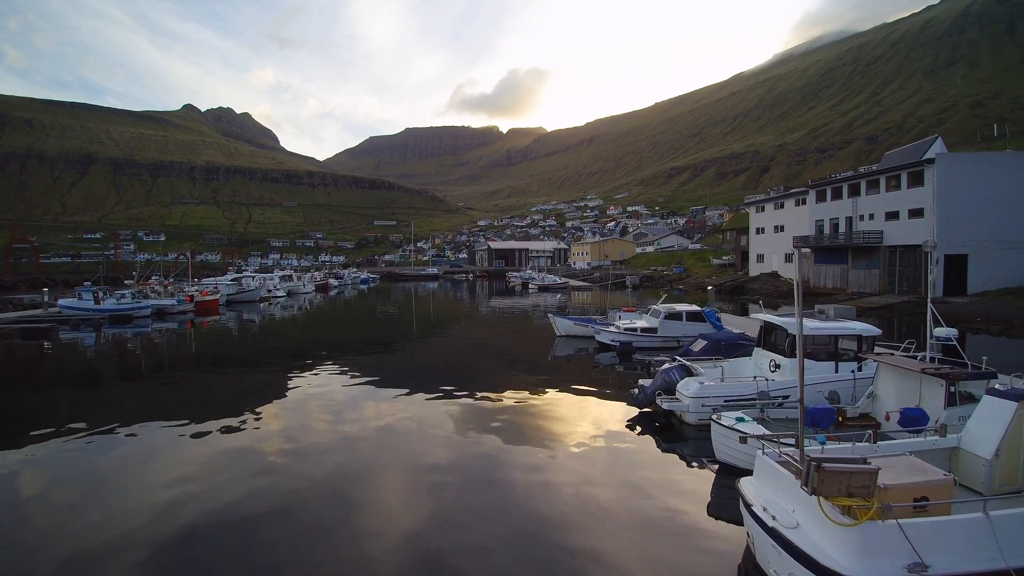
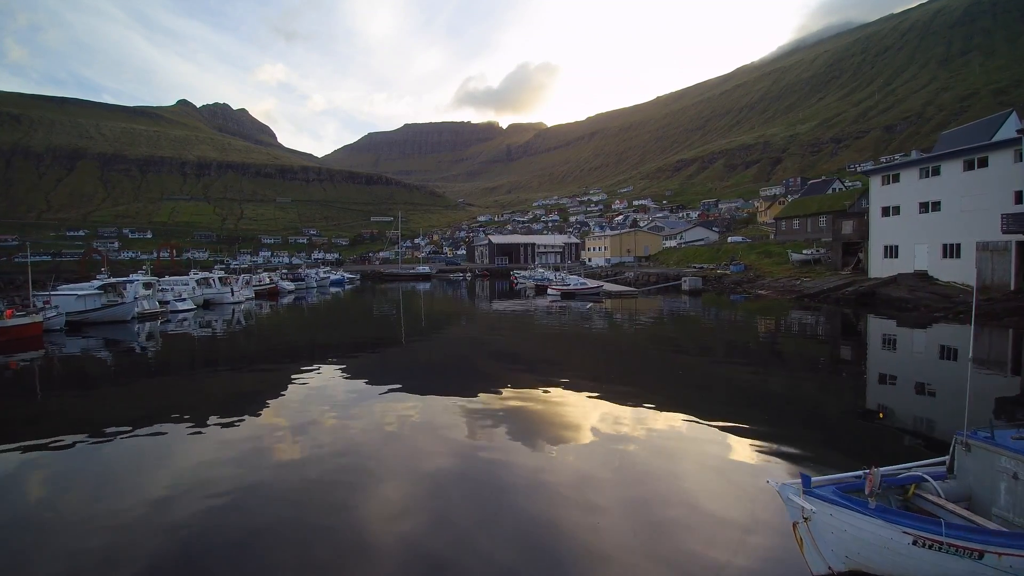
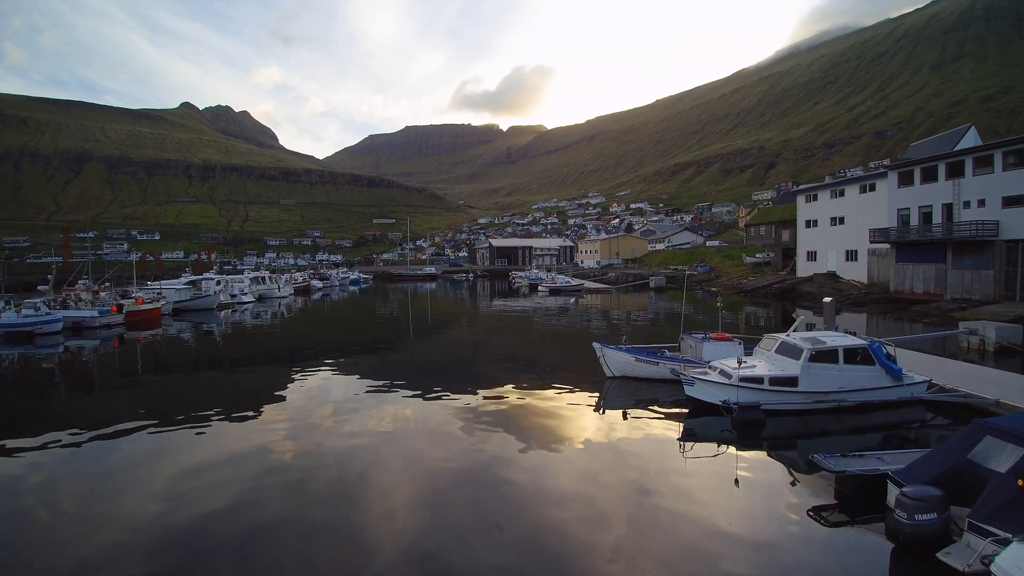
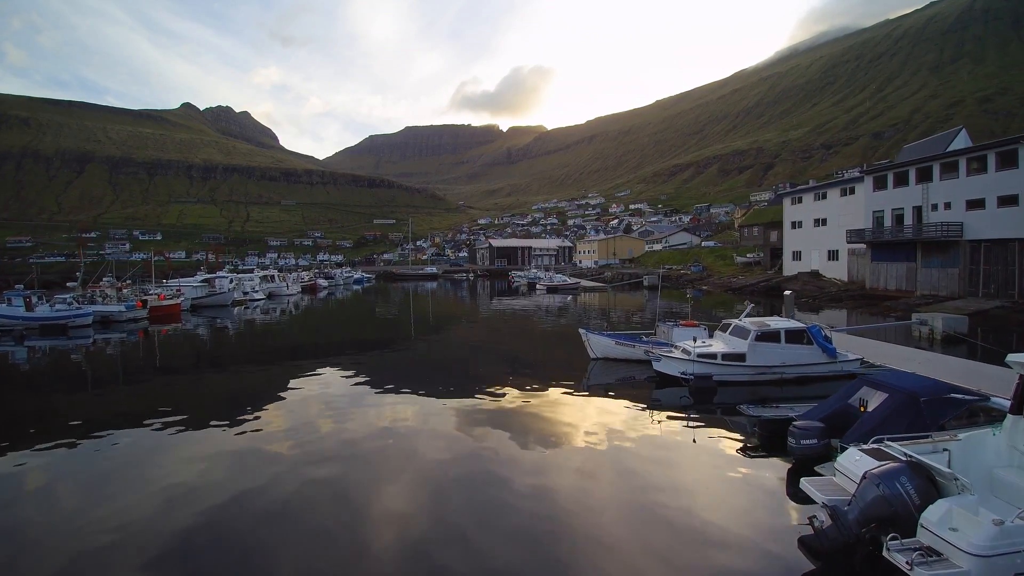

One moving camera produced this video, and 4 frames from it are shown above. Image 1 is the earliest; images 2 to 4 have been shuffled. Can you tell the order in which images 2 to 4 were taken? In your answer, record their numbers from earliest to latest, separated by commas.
4, 3, 2
